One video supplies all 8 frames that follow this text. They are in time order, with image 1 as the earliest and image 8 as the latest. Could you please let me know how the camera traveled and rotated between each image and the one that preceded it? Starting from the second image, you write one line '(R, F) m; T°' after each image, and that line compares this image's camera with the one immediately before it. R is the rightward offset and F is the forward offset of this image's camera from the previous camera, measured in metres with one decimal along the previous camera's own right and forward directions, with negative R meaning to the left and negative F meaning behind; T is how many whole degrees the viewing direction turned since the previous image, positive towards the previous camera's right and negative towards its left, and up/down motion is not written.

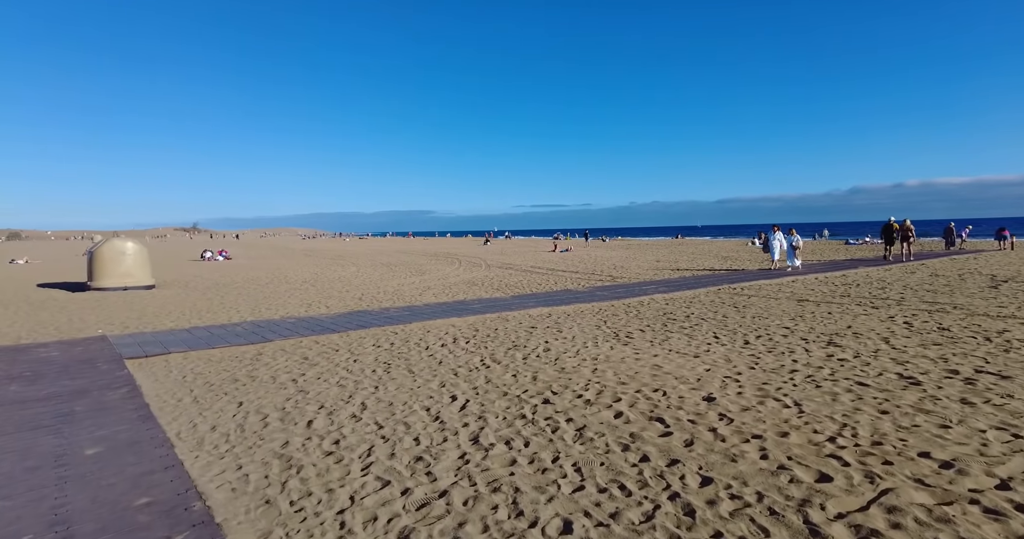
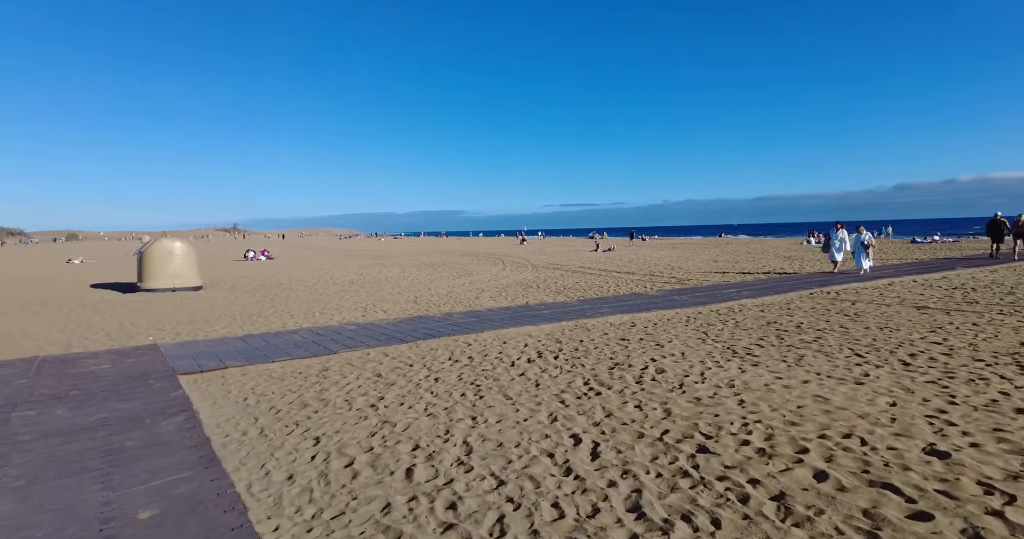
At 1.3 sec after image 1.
(-0.7, +0.8) m; -3°
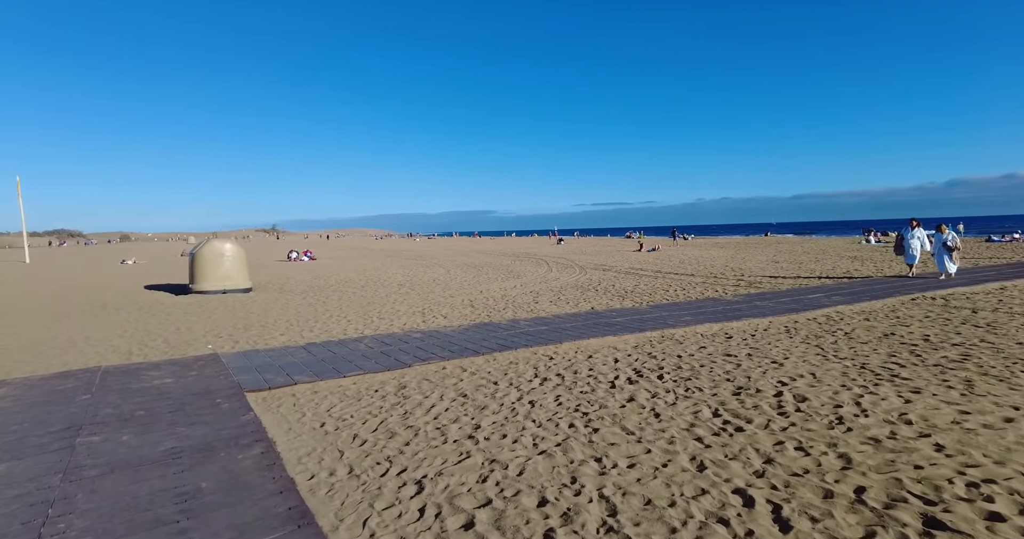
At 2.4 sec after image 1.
(-0.6, +0.6) m; -4°
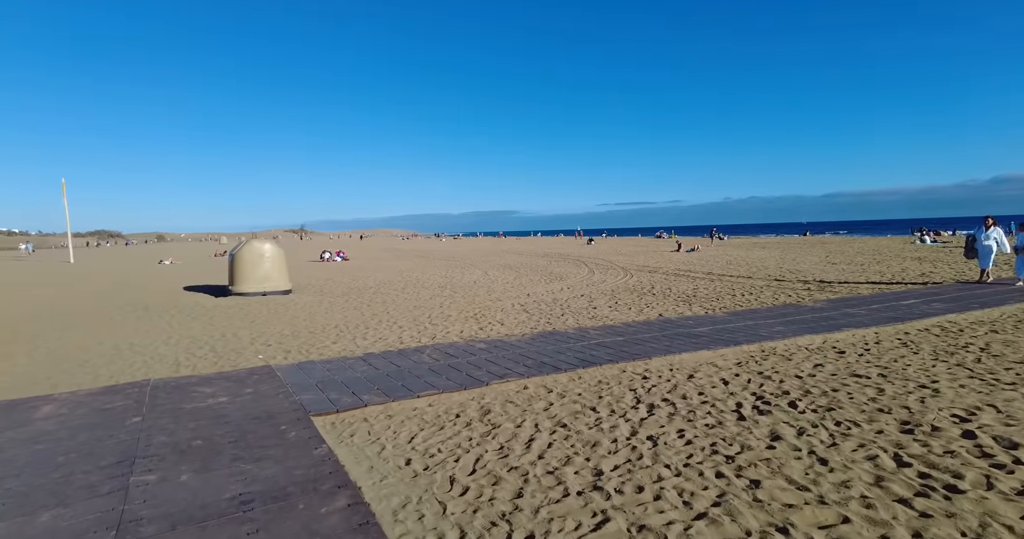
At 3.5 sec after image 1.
(-0.7, +0.7) m; -3°
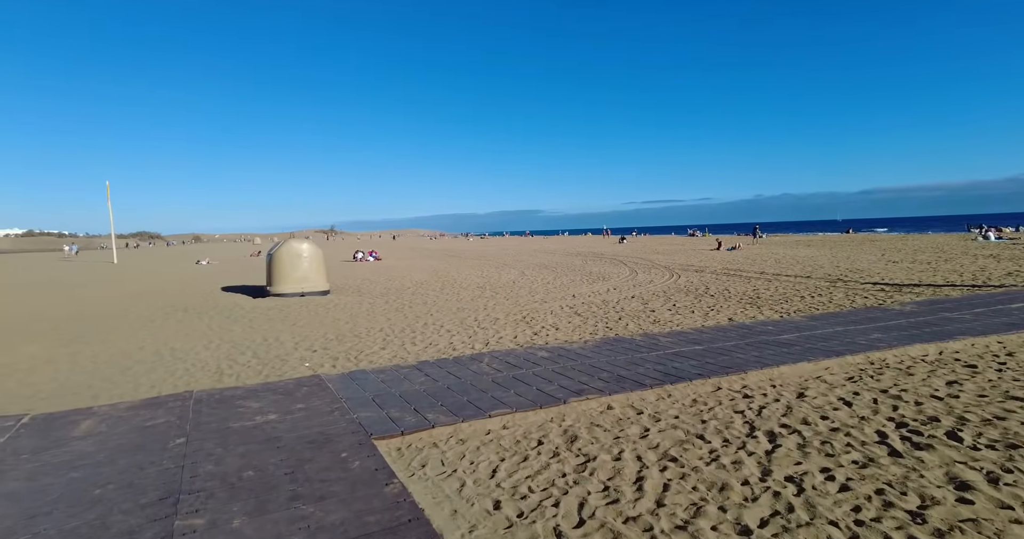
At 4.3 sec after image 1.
(-0.5, +0.6) m; -3°
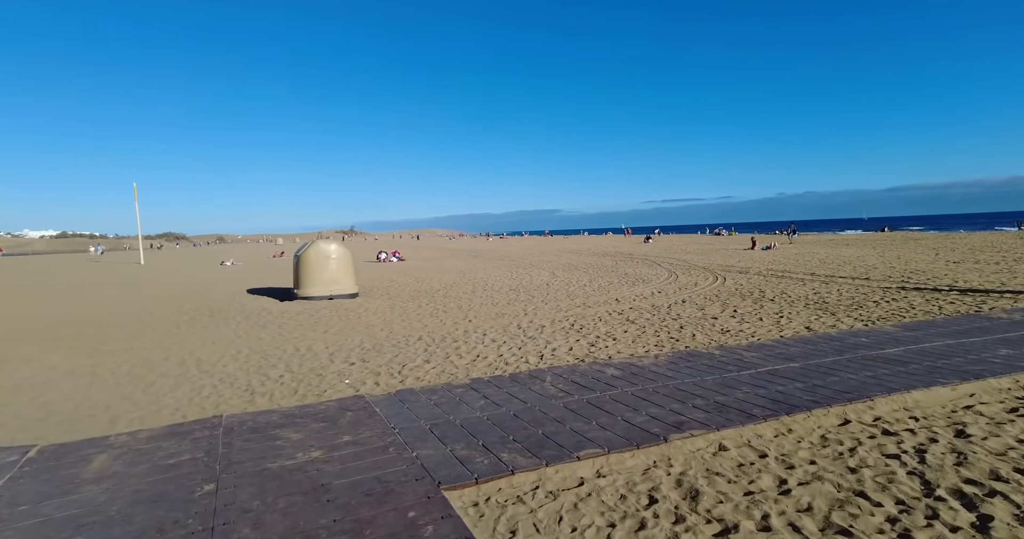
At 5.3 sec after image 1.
(-0.5, +0.8) m; -2°
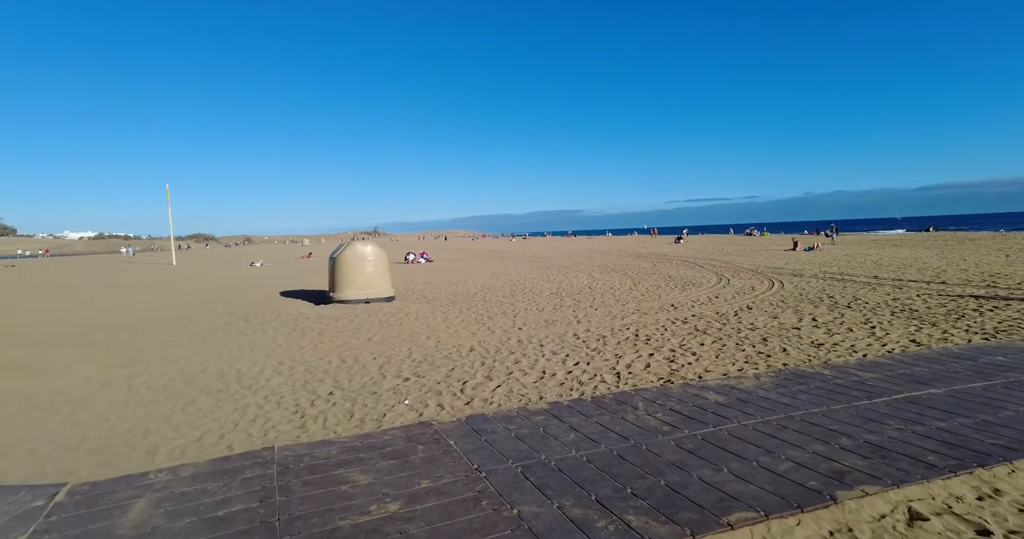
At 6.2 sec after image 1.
(-0.6, +0.8) m; -3°
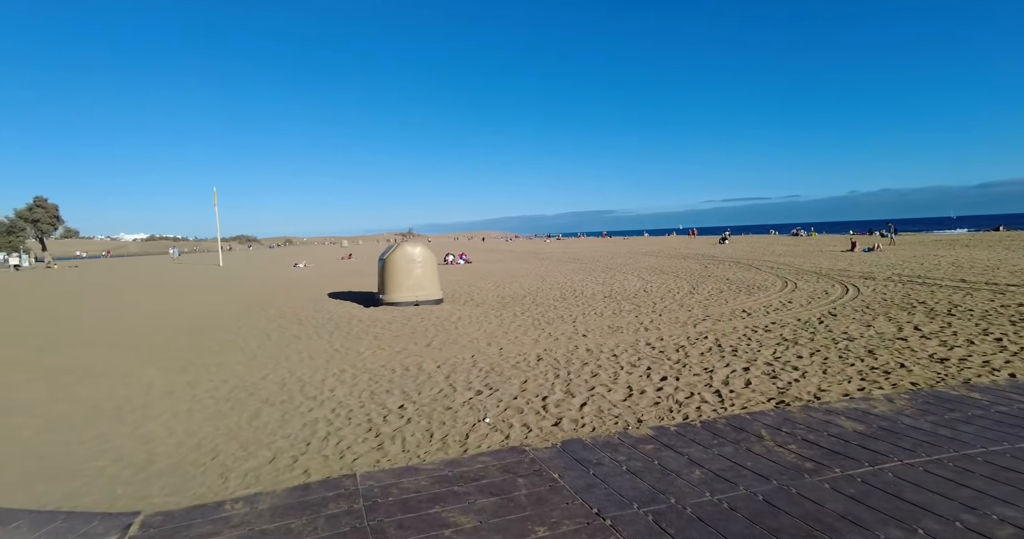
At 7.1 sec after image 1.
(-0.6, +0.6) m; -4°
